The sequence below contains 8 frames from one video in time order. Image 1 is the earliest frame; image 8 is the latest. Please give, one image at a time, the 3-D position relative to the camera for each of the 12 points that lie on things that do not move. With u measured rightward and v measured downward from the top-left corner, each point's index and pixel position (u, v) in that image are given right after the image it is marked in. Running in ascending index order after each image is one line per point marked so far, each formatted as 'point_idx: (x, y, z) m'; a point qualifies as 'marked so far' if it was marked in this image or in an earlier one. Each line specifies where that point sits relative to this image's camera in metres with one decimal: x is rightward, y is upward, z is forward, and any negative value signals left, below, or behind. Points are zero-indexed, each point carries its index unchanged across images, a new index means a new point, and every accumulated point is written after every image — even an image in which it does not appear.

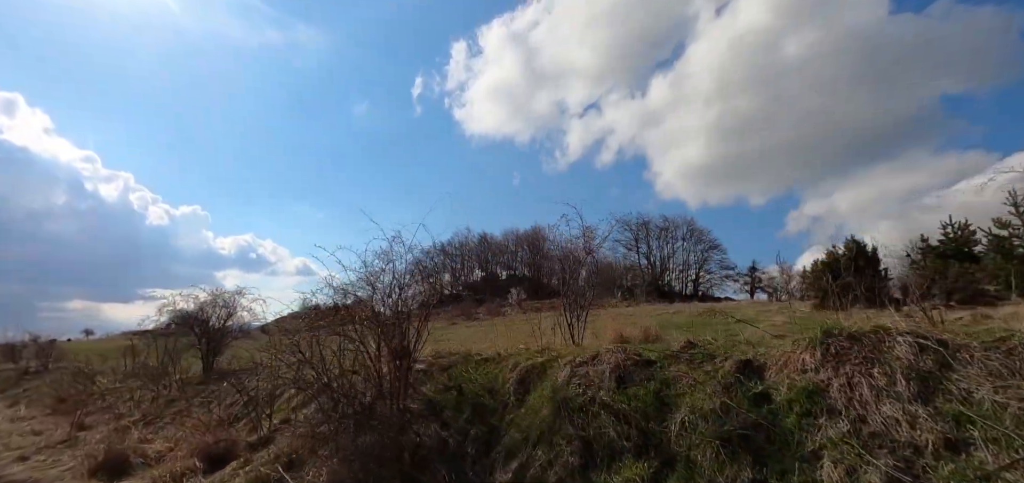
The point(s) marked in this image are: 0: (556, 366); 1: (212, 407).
0: (+0.6, -1.7, +6.3) m
1: (-6.9, -3.8, +10.9) m
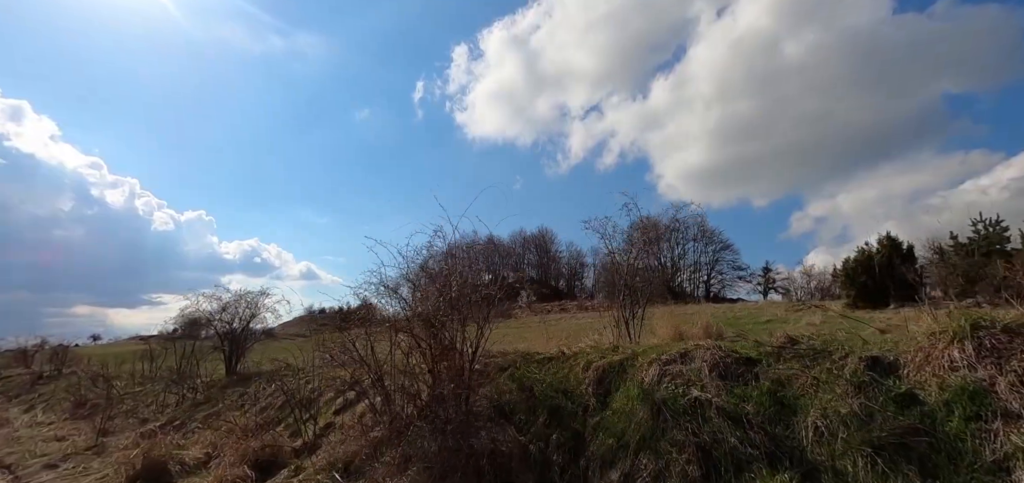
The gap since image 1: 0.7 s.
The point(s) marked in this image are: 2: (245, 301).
0: (+1.6, -1.5, +5.8) m
1: (-5.9, -3.8, +10.4) m
2: (-9.3, -2.0, +16.3) m
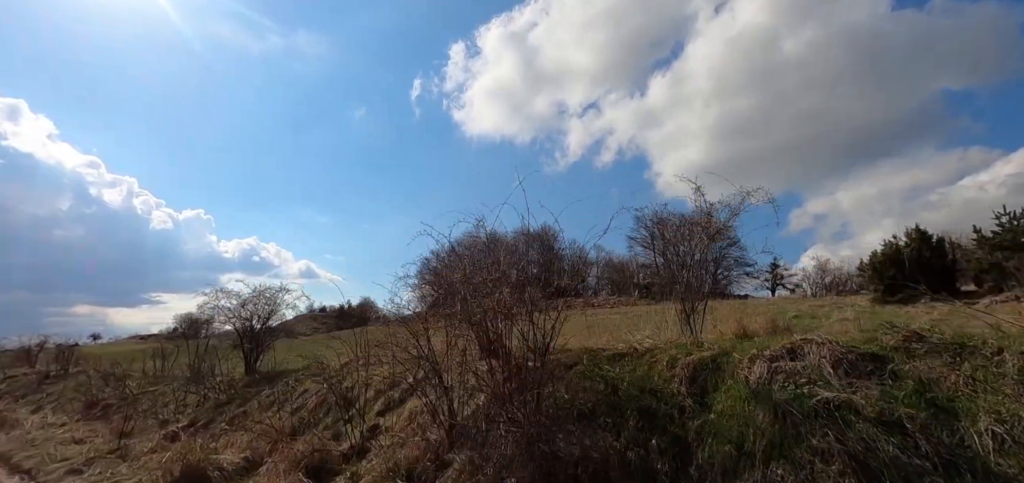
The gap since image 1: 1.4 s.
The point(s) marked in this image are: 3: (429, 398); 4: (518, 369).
0: (+2.5, -1.3, +5.2) m
1: (-4.9, -3.6, +9.9) m
2: (-8.4, -1.8, +15.8) m
3: (-1.2, -2.3, +7.0) m
4: (+0.1, -1.6, +6.0) m
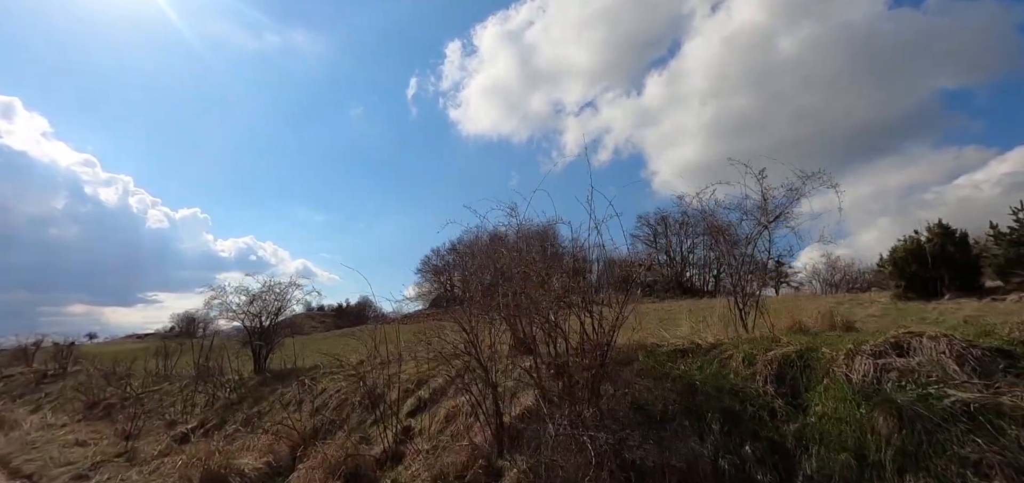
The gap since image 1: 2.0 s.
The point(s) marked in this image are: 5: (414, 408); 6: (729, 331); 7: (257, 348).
0: (+3.2, -1.1, +4.7) m
1: (-4.3, -3.4, +9.3) m
2: (-7.7, -1.6, +15.2) m
3: (-0.6, -2.2, +6.4) m
4: (+0.7, -1.5, +5.4) m
5: (-1.6, -2.8, +7.9) m
6: (+3.2, -1.3, +7.0) m
7: (-8.1, -3.4, +14.9) m
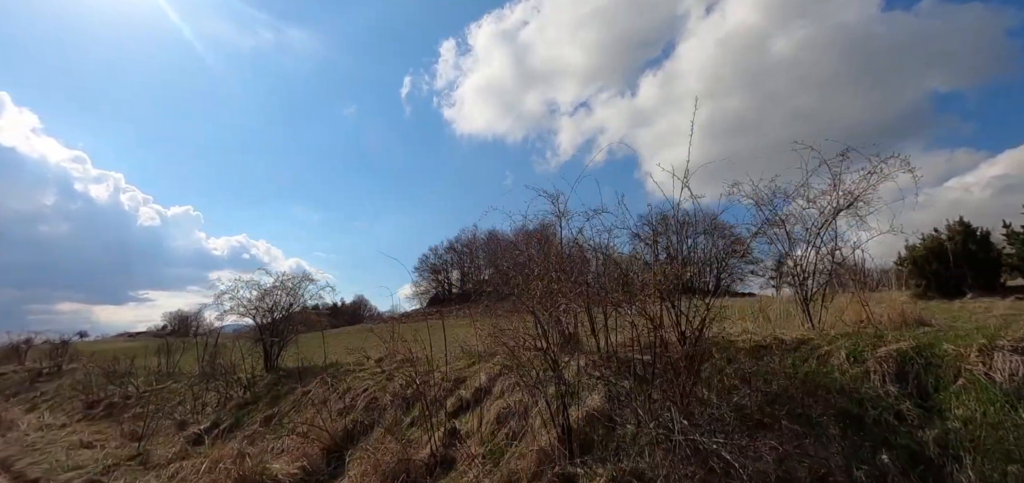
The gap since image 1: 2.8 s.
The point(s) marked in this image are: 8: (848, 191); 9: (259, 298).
0: (+4.0, -1.0, +4.2) m
1: (-3.5, -3.2, +8.7) m
2: (-7.0, -1.4, +14.6) m
3: (+0.2, -2.0, +5.9) m
4: (+1.5, -1.3, +4.9) m
5: (-0.8, -2.6, +7.3) m
6: (+3.9, -1.2, +6.5) m
7: (-7.5, -3.2, +14.3) m
8: (+5.0, +0.7, +7.0) m
9: (-7.7, -1.7, +14.3) m
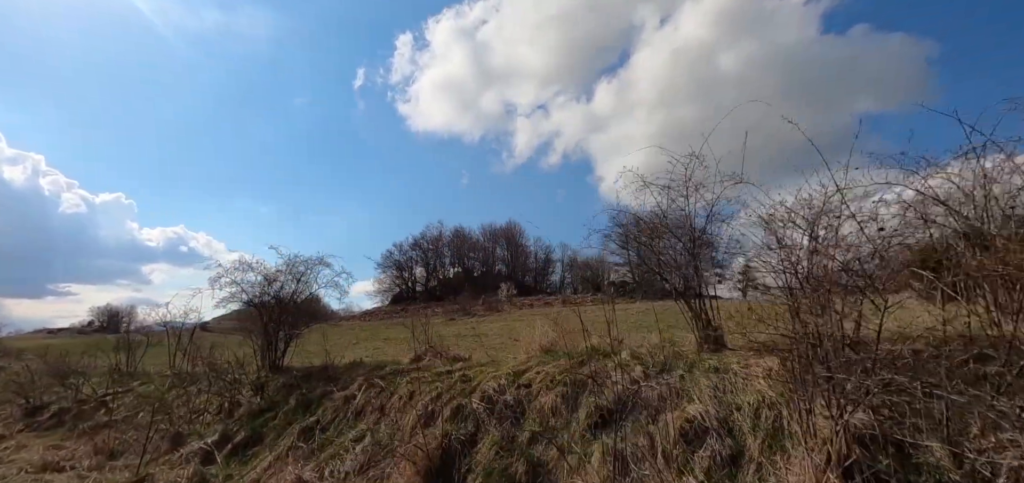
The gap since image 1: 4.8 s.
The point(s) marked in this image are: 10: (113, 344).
0: (+6.2, -0.7, +3.0) m
1: (-1.7, -2.7, +6.9) m
2: (-5.7, -0.8, +12.4) m
3: (+2.3, -1.6, +4.4) m
4: (+3.7, -0.9, +3.6) m
5: (+1.1, -2.2, +5.7) m
6: (+5.9, -0.9, +5.3) m
7: (-6.2, -2.6, +12.1) m
8: (+7.0, +1.0, +6.0) m
9: (-6.4, -1.1, +12.0) m
10: (-15.4, -4.0, +18.2) m
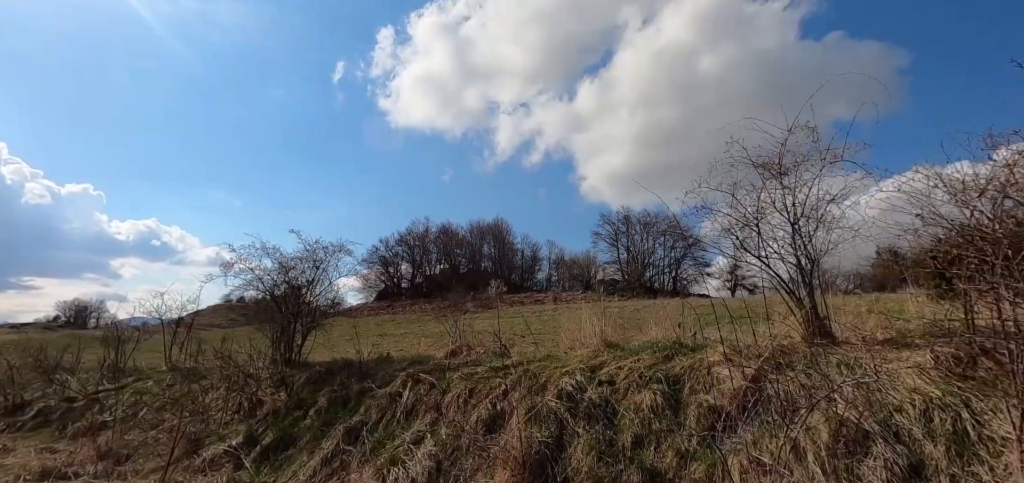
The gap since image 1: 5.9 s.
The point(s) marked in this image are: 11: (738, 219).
0: (+7.4, -0.5, +2.5) m
1: (-0.7, -2.4, +6.1) m
2: (-4.8, -0.4, +11.4) m
3: (+3.4, -1.4, +3.7) m
4: (+4.9, -0.7, +3.0) m
5: (+2.2, -1.9, +5.1) m
6: (+7.1, -0.7, +4.8) m
7: (-5.3, -2.2, +11.1) m
8: (+8.2, +1.2, +5.5) m
9: (-5.4, -0.7, +11.1) m
10: (-14.7, -3.5, +16.9) m
11: (+3.1, +0.3, +6.4) m
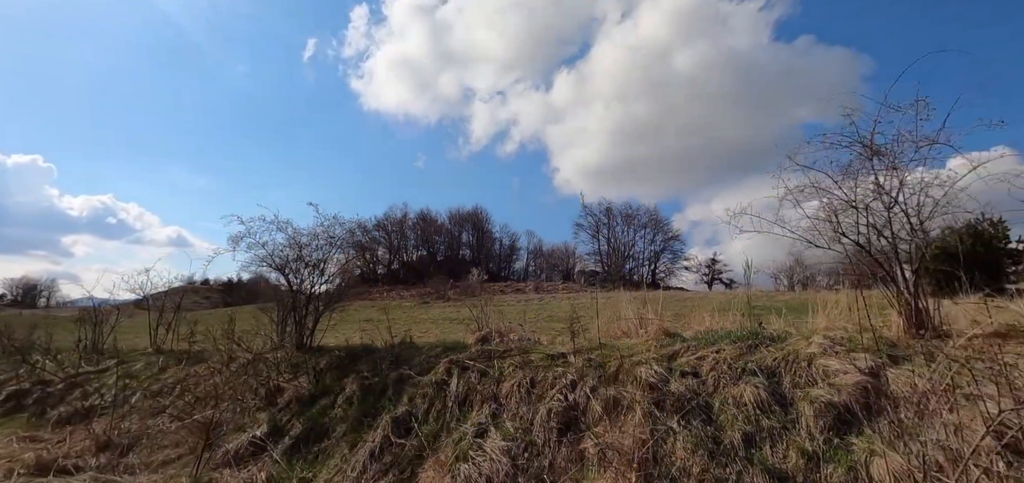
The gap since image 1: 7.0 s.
0: (+8.6, -0.6, +2.4) m
1: (+0.3, -2.1, +5.5) m
2: (-4.1, +0.1, +10.6) m
3: (+4.5, -1.2, +3.4) m
4: (+6.0, -0.7, +2.6) m
5: (+3.2, -1.7, +4.6) m
6: (+8.1, -0.7, +4.6) m
7: (-4.6, -1.6, +10.3) m
8: (+9.2, +1.2, +5.3) m
9: (-4.7, -0.1, +10.2) m
10: (-14.4, -2.5, +15.5) m
11: (+4.1, +0.5, +5.9) m
